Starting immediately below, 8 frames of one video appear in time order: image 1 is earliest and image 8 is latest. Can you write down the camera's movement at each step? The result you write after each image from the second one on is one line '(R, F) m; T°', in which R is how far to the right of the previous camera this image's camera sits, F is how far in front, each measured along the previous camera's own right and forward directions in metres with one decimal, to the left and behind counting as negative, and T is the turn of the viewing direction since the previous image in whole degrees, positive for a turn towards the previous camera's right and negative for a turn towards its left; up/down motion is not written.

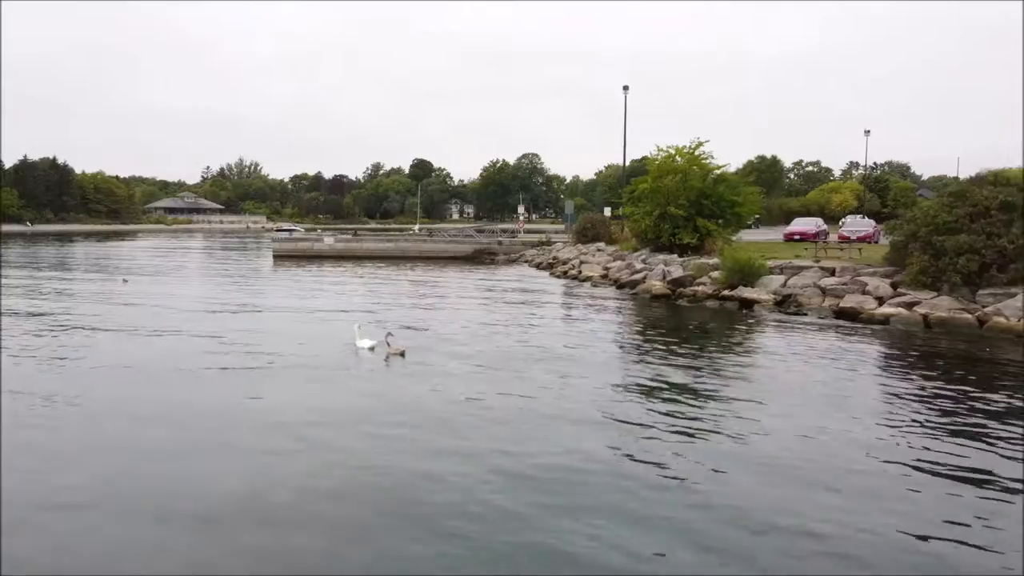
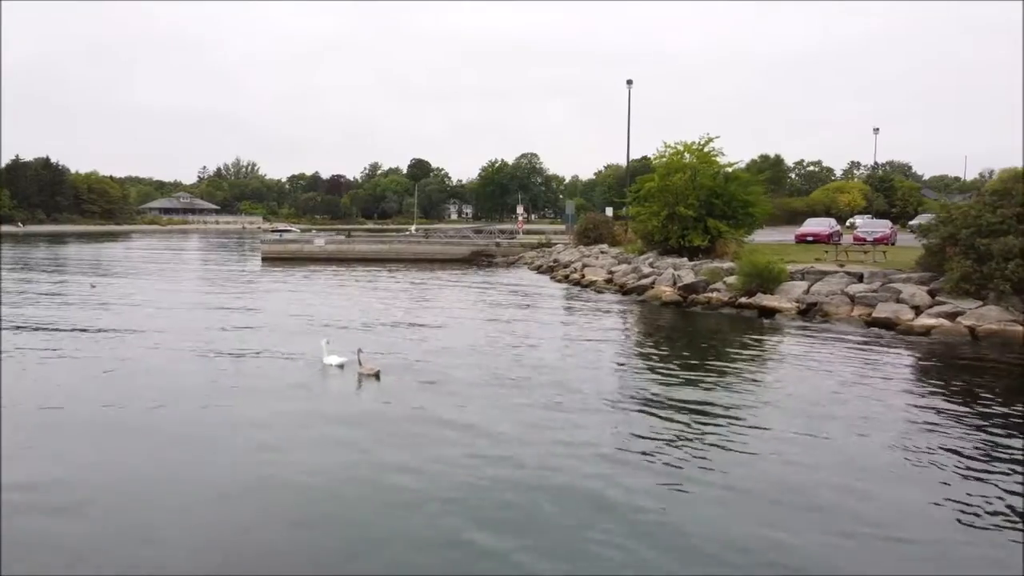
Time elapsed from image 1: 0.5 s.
(0.0, +2.0) m; 0°
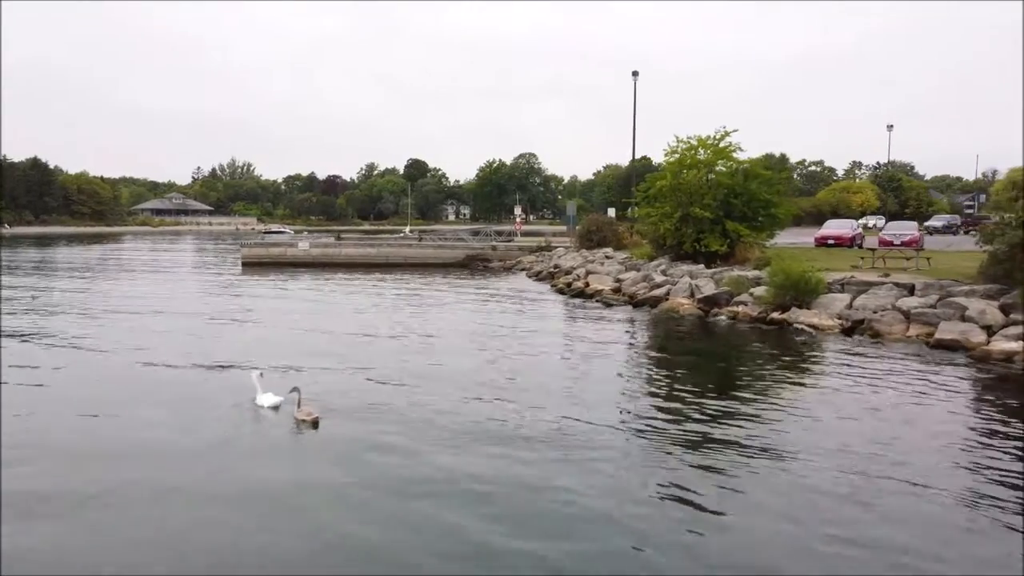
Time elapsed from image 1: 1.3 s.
(+0.1, +3.0) m; 0°
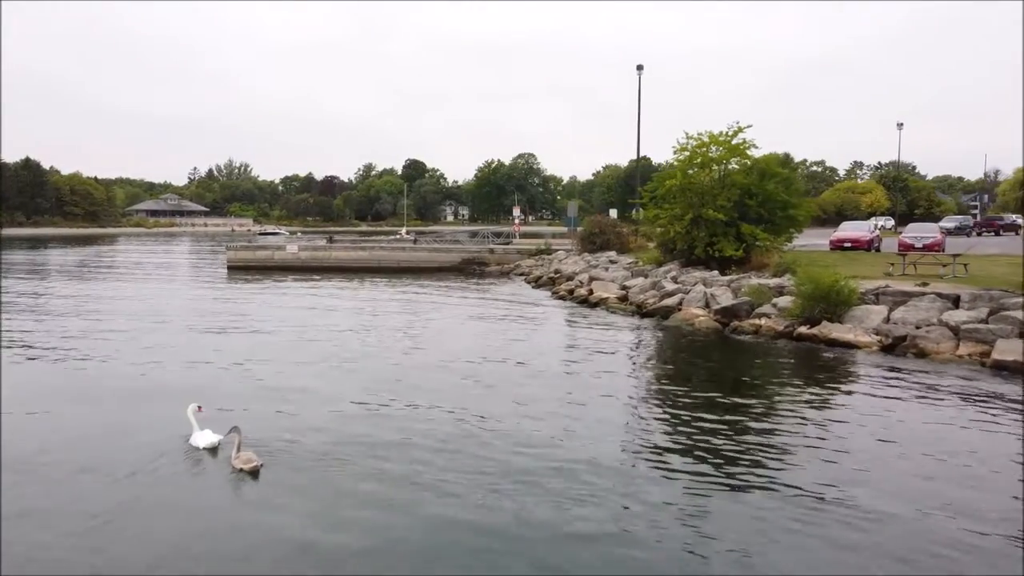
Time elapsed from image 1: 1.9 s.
(0.0, +2.0) m; 0°
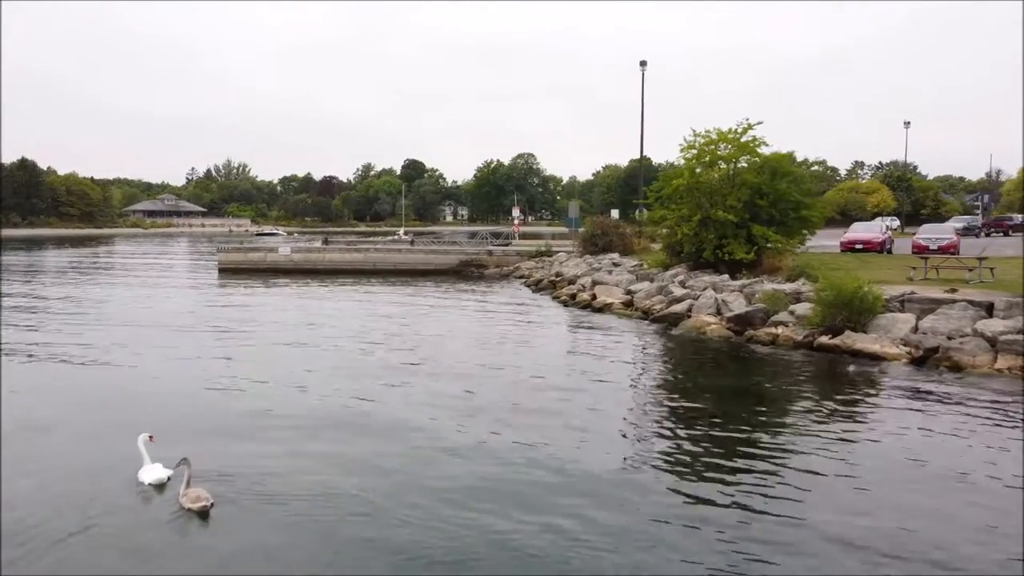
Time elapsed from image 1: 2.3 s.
(0.0, +1.2) m; 0°
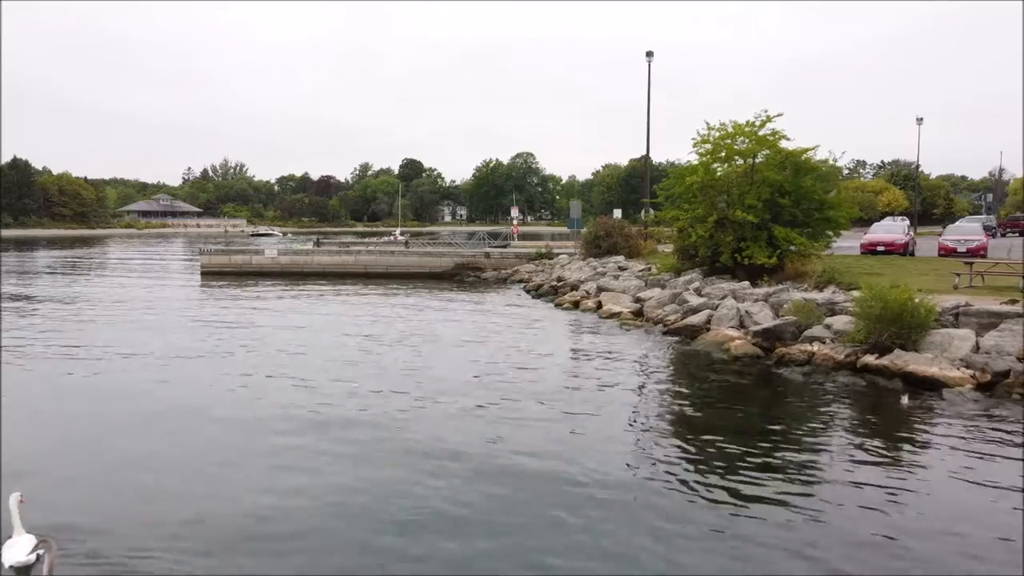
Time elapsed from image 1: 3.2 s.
(0.0, +2.1) m; 0°
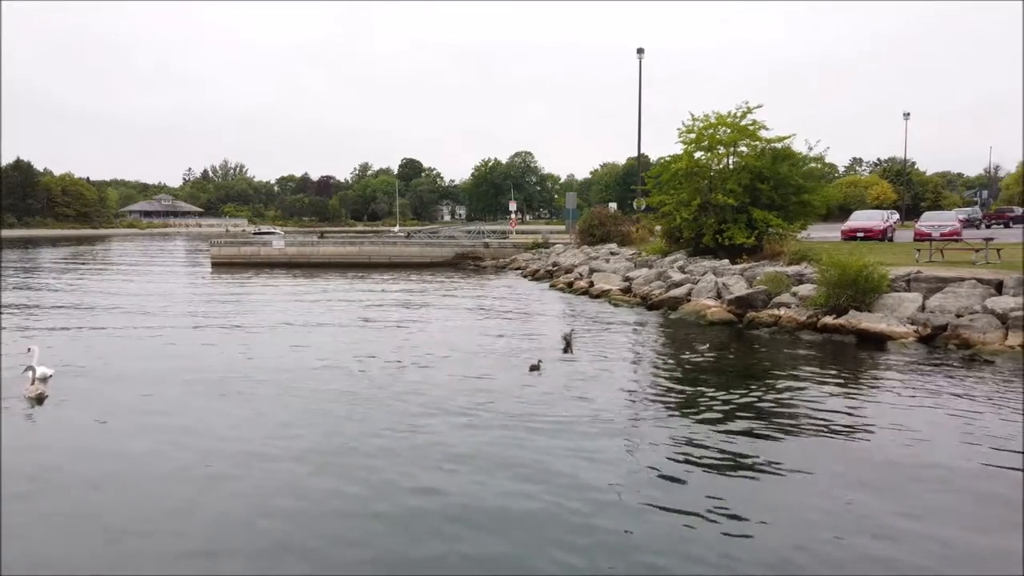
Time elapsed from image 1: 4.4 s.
(+0.1, -1.6) m; 0°
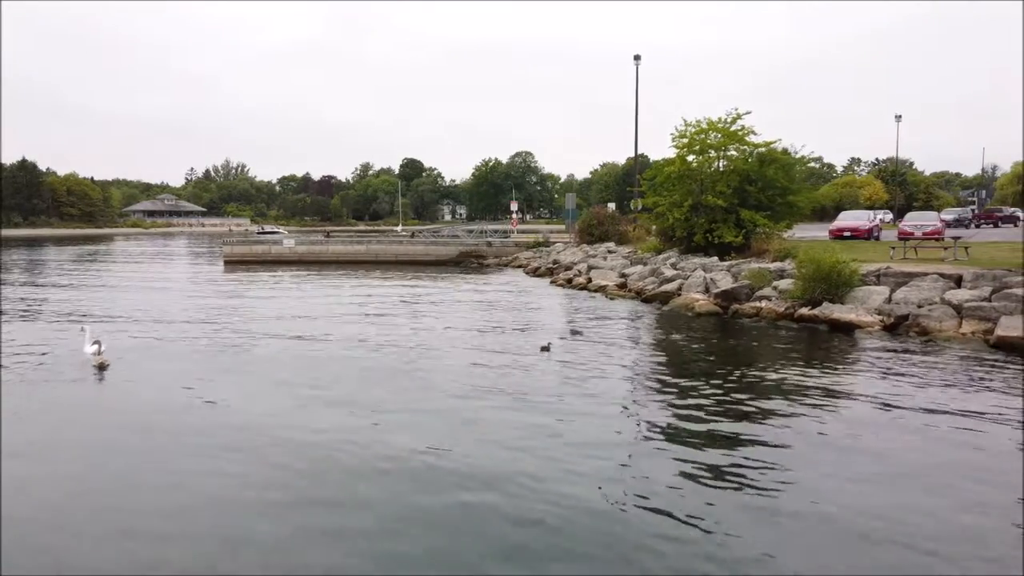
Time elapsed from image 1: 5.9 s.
(-0.1, -1.5) m; 0°
